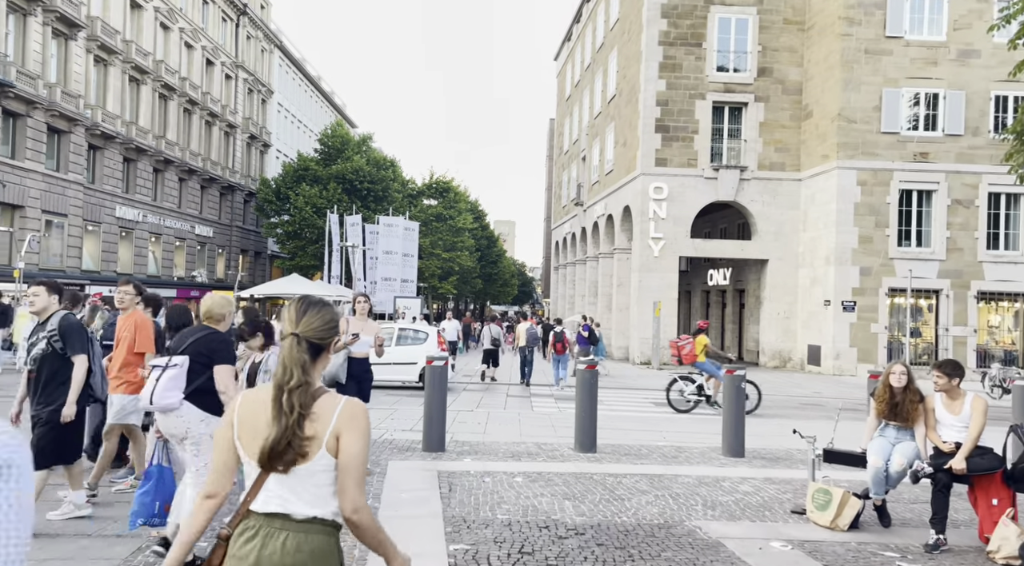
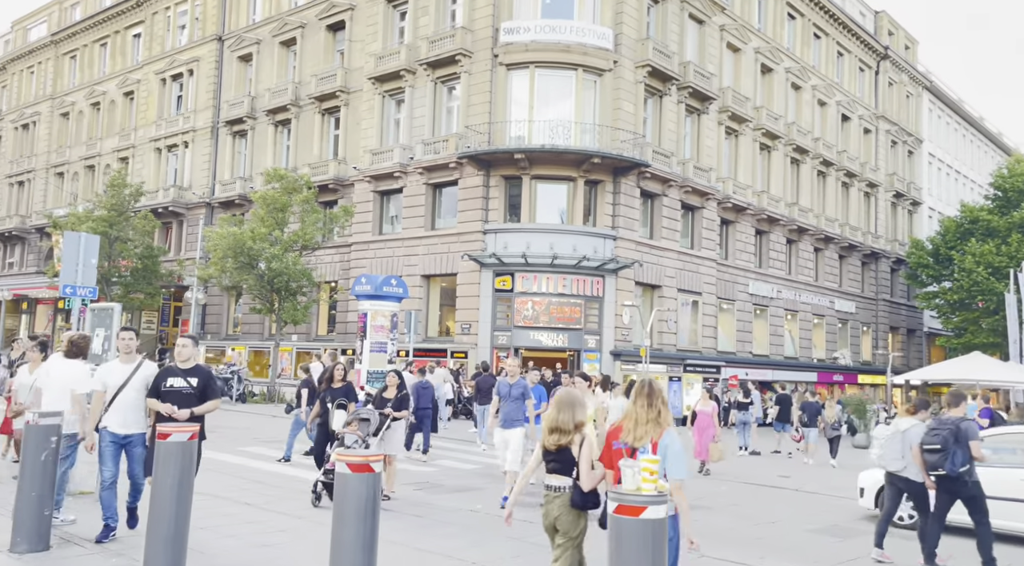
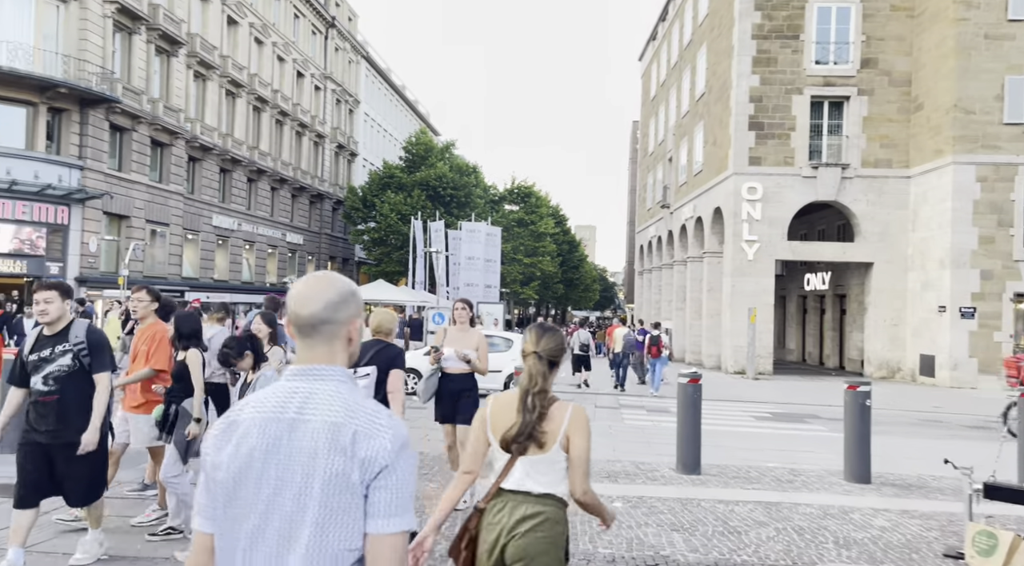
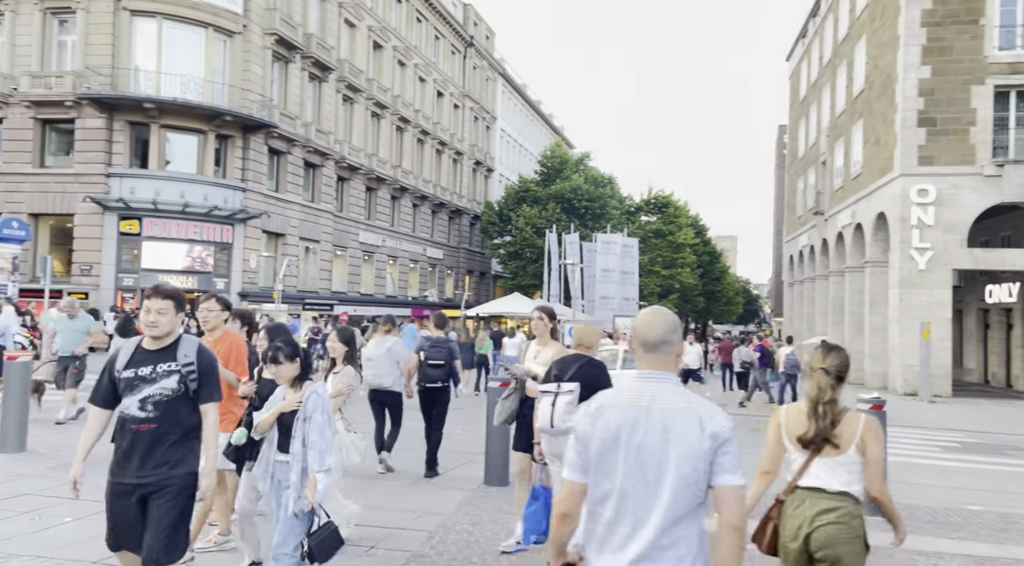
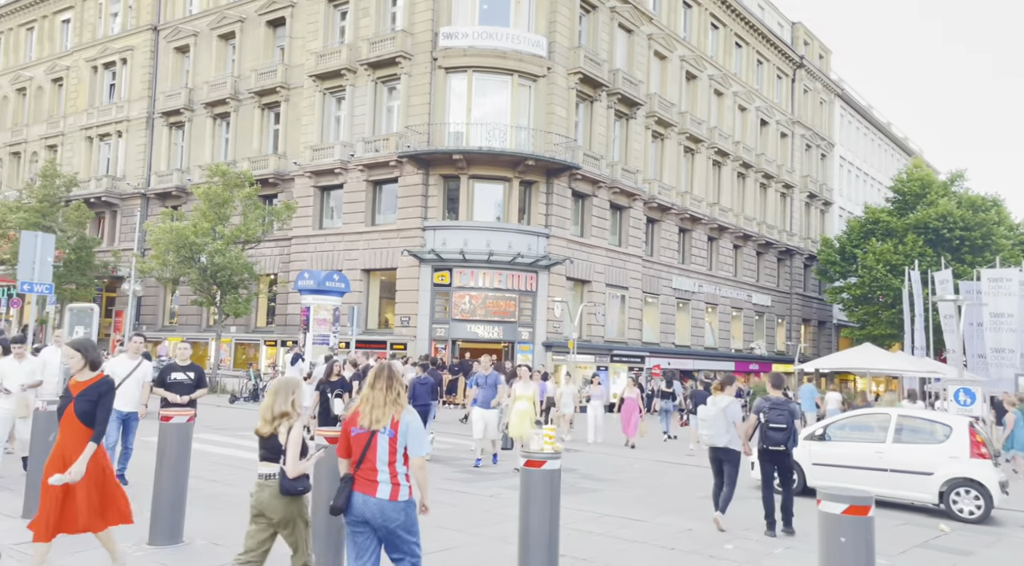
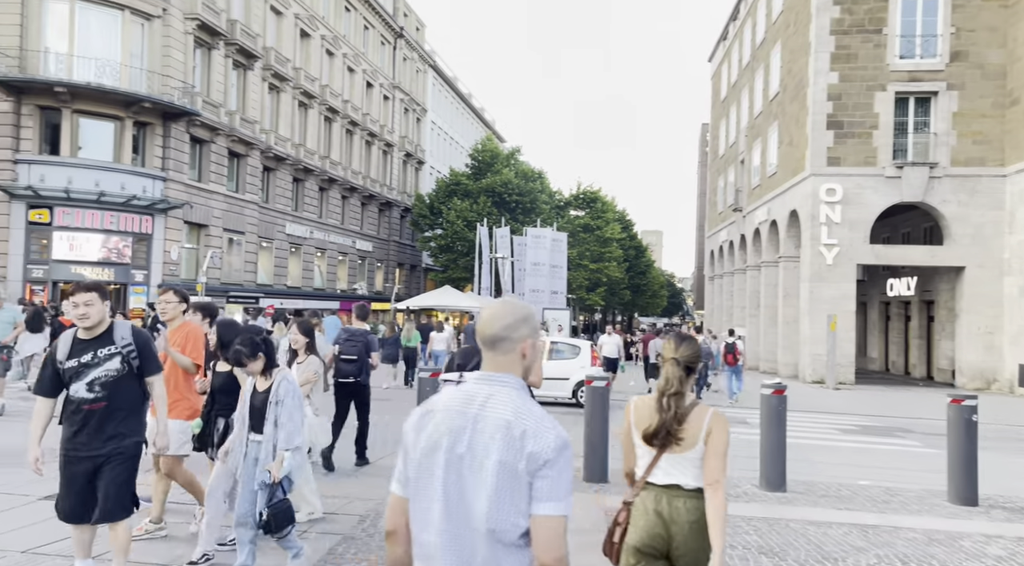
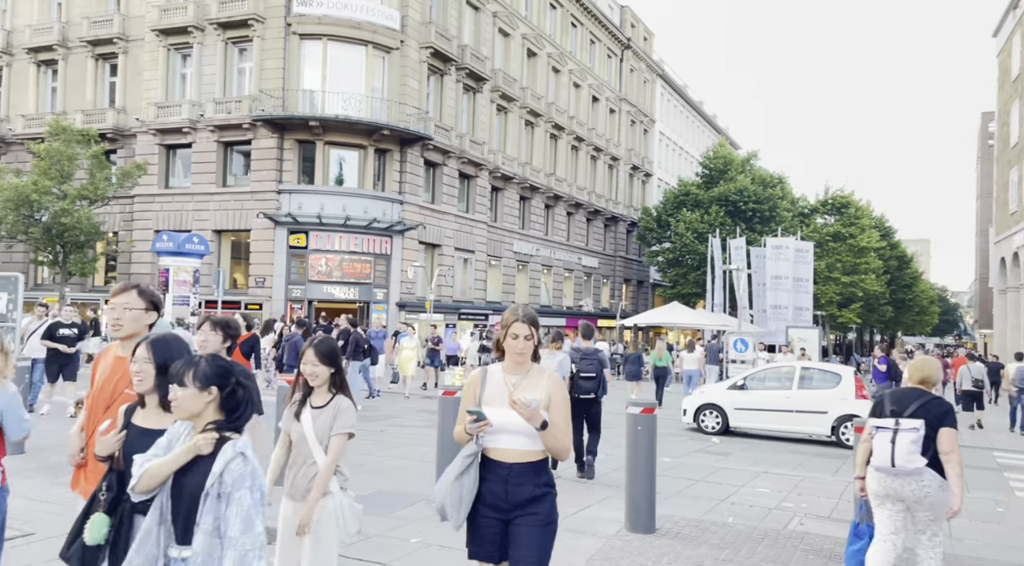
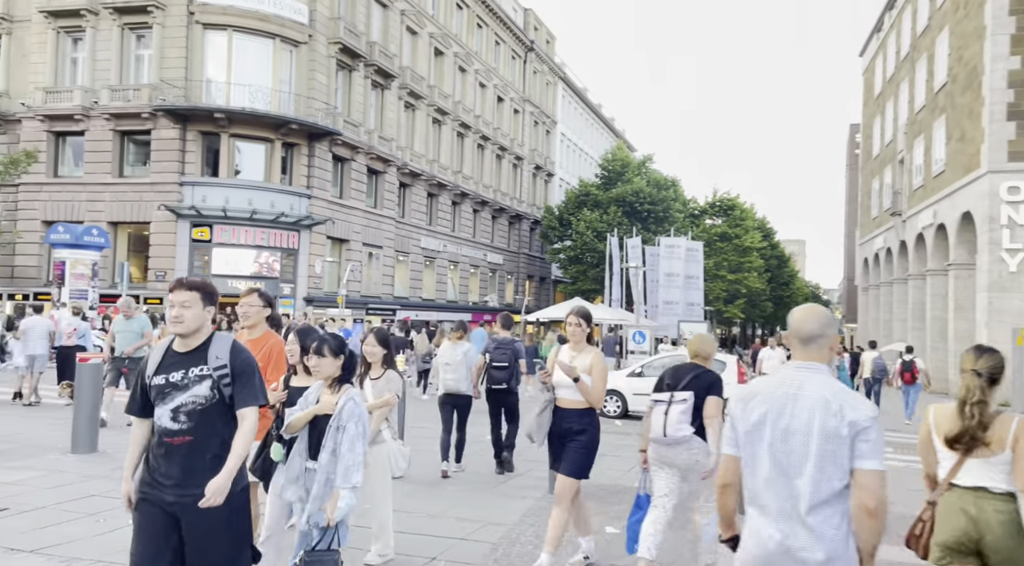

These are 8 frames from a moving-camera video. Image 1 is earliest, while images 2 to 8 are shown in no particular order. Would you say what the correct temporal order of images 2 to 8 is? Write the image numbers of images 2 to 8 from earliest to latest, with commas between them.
3, 6, 4, 8, 7, 5, 2
